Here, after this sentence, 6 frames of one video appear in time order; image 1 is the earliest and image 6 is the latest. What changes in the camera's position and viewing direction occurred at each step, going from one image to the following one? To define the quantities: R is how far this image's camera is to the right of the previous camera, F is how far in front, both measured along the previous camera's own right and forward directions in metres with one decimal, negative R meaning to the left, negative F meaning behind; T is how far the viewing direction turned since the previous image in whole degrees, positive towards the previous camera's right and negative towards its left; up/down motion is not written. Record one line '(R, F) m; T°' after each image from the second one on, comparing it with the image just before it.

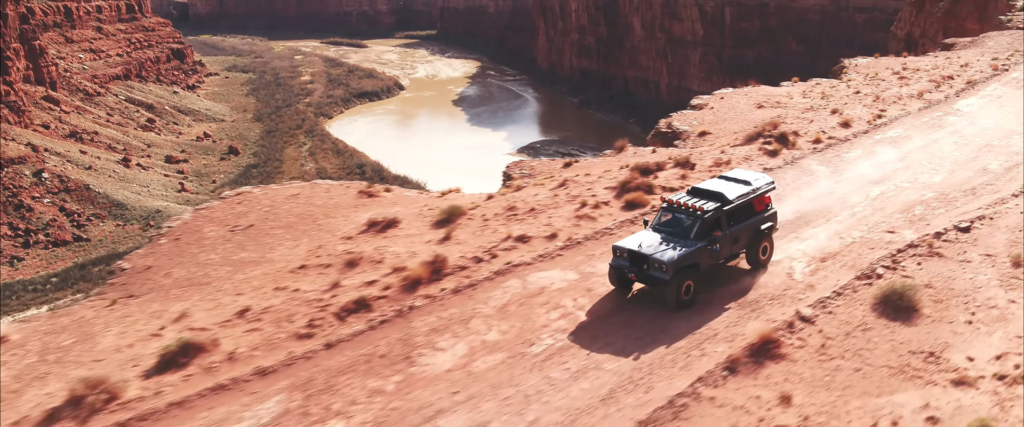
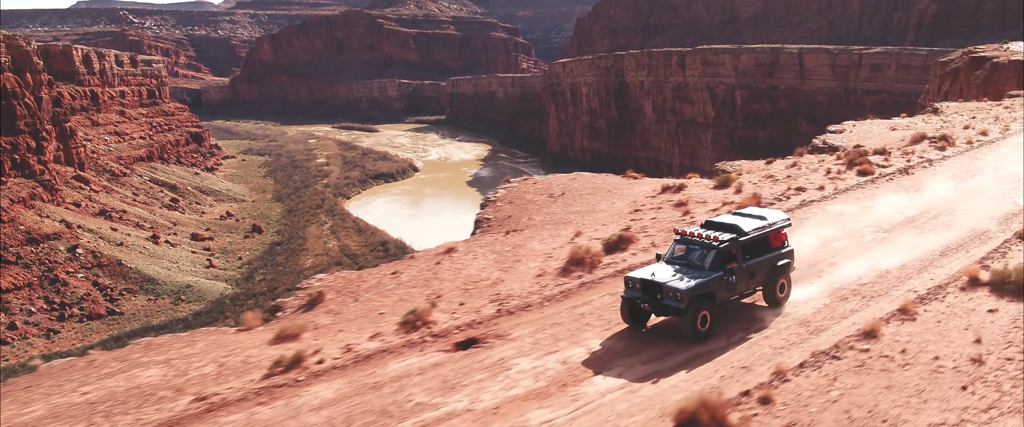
(-5.2, -3.2) m; -1°
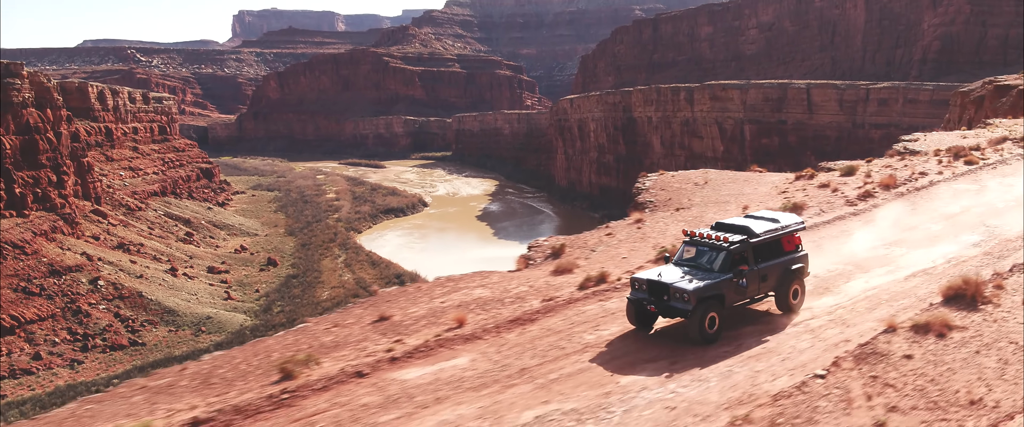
(-3.6, -2.2) m; 0°
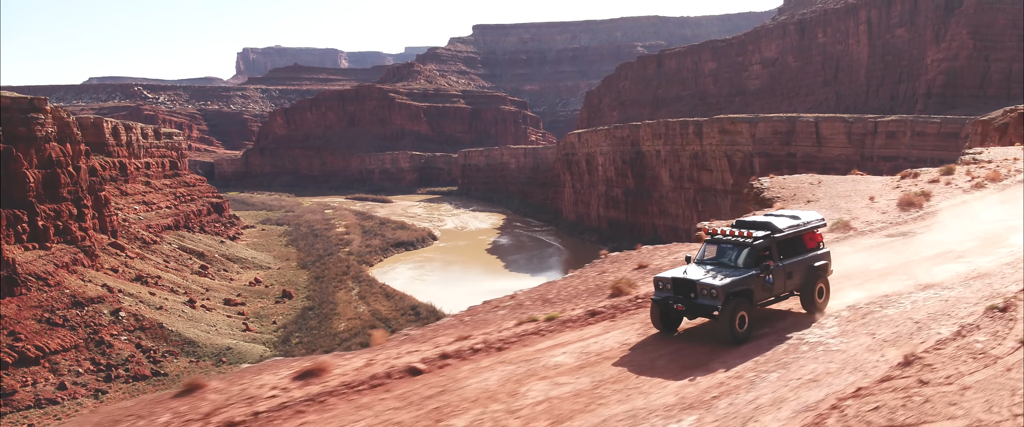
(-3.8, -2.2) m; 0°
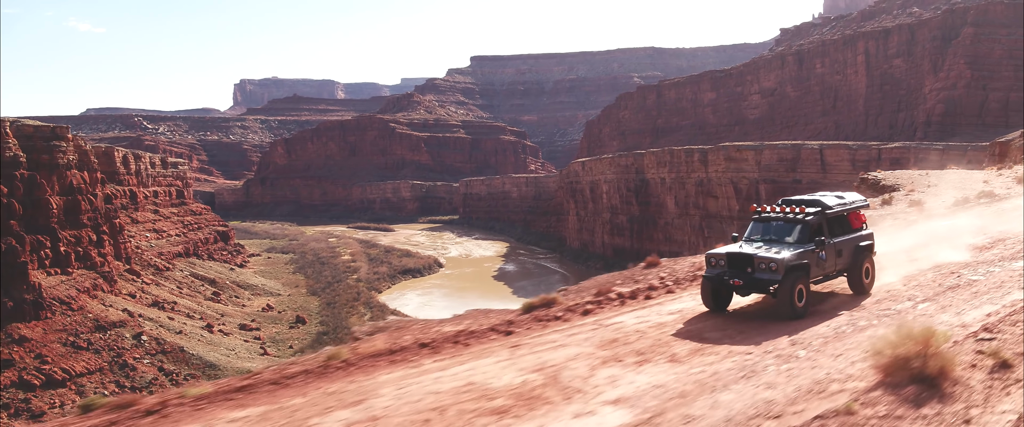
(-5.3, -3.3) m; 0°
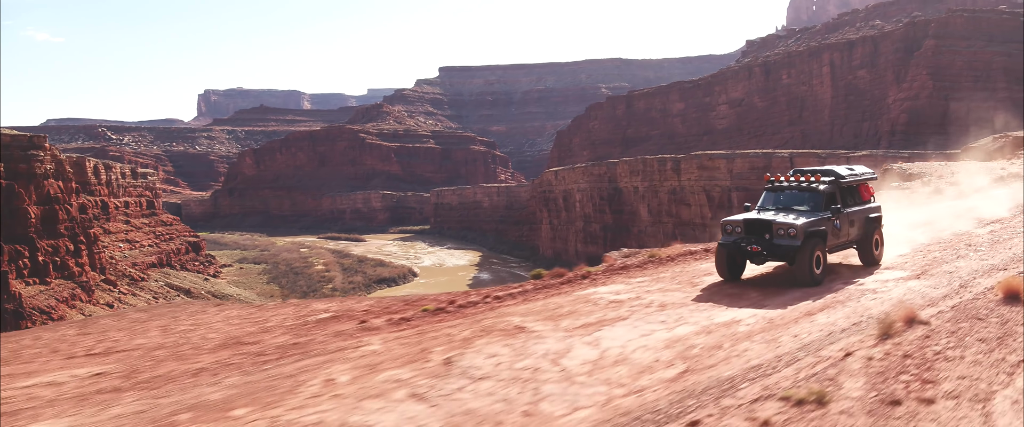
(-3.7, -2.3) m; +2°
